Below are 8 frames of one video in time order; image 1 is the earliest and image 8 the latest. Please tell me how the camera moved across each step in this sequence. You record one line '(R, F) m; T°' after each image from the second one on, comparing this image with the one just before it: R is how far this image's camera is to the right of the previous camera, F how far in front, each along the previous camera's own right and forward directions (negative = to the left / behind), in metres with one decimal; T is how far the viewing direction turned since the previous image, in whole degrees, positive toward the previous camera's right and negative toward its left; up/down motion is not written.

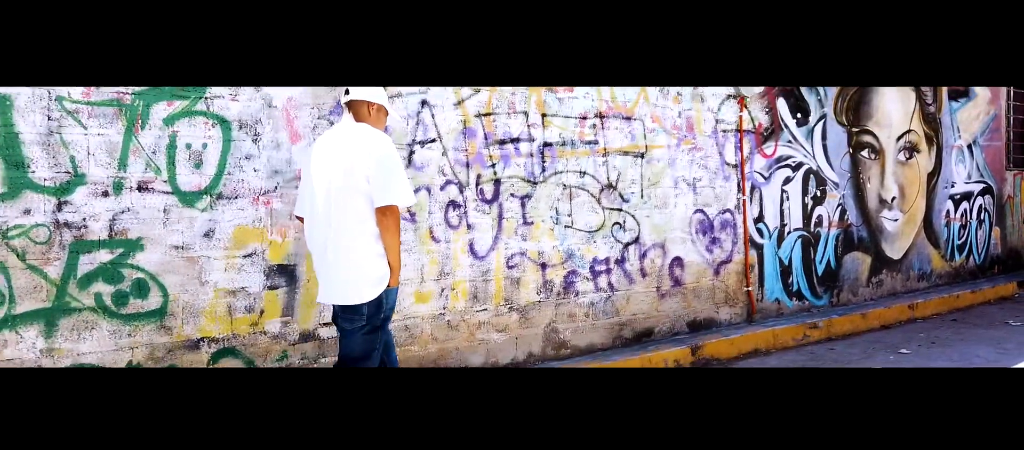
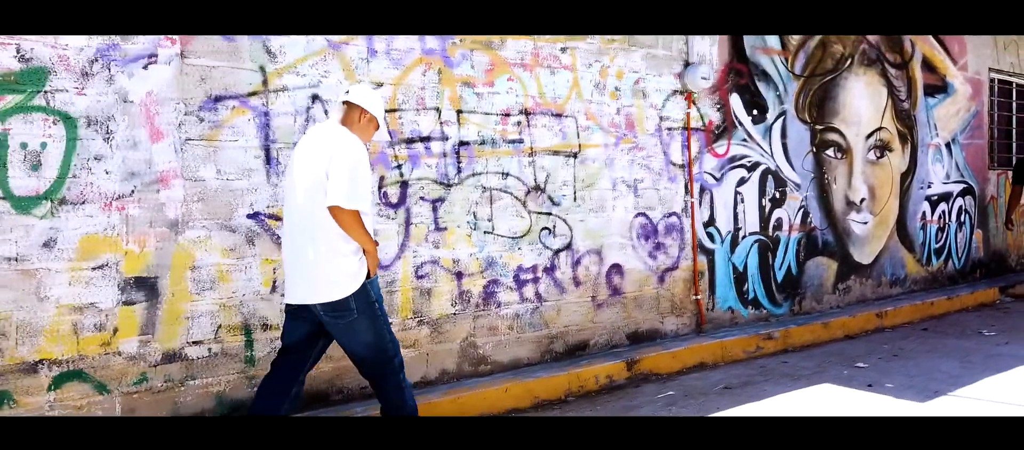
(+0.5, +0.4) m; 0°
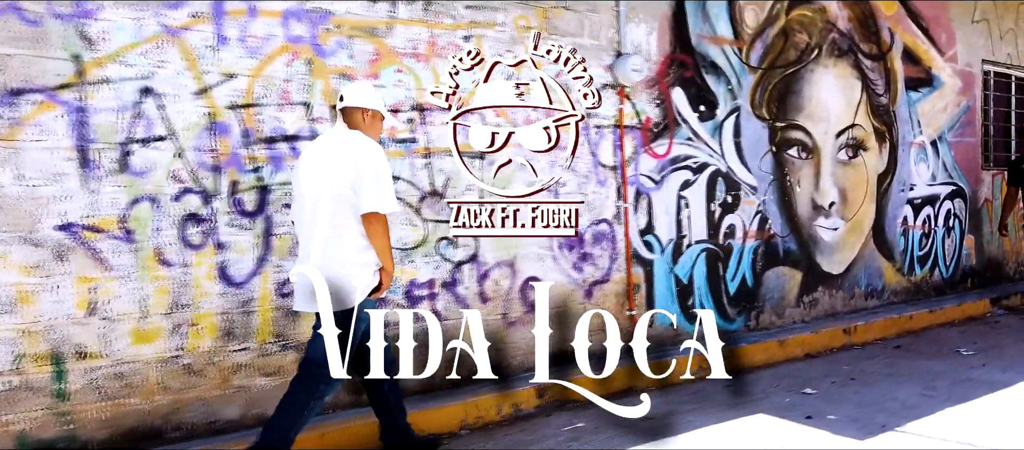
(+0.6, +0.5) m; -2°
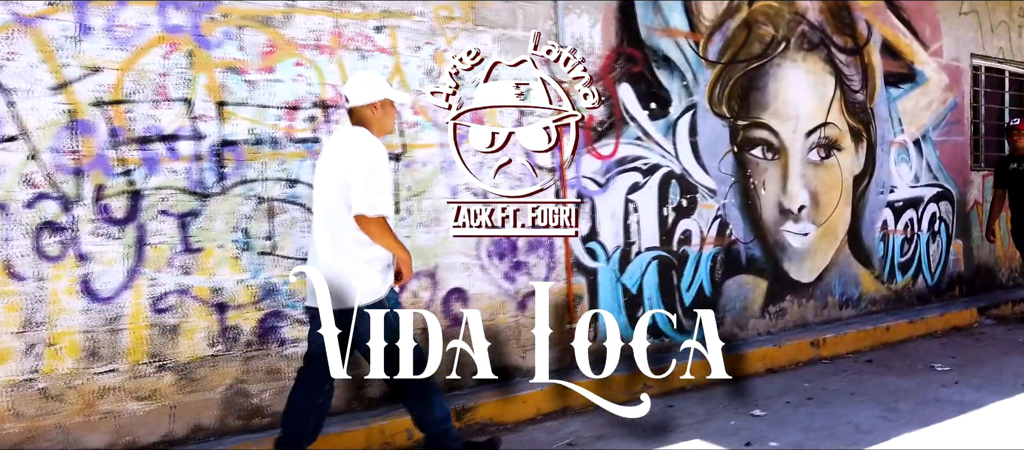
(+0.5, +0.3) m; -1°
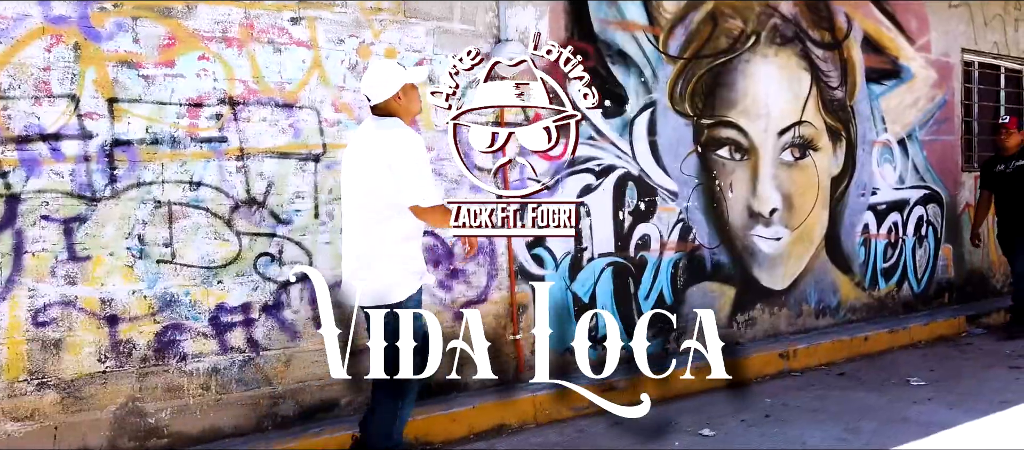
(+0.4, +0.3) m; -1°
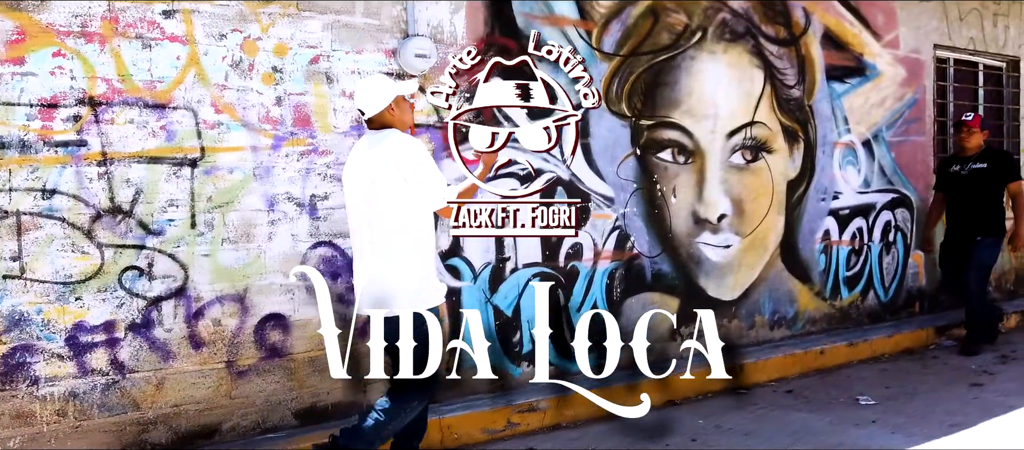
(+0.5, +0.3) m; -1°
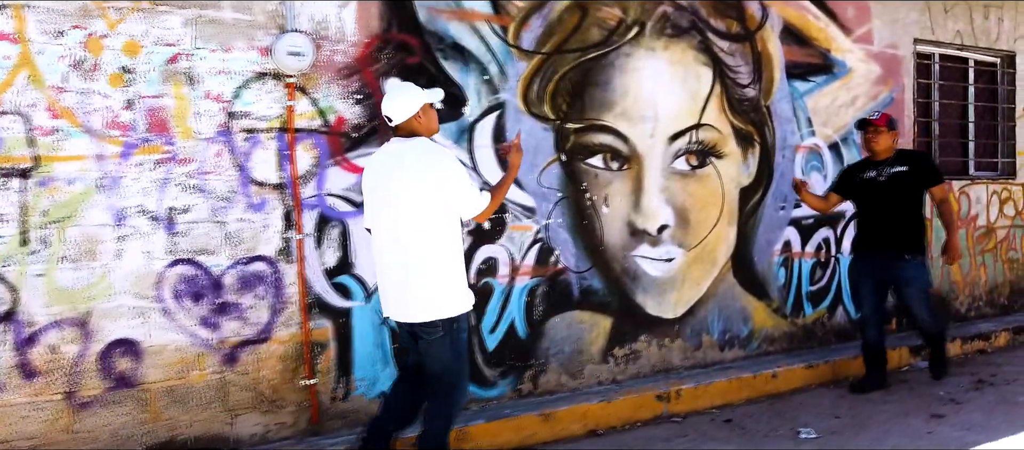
(+0.6, +0.4) m; -2°
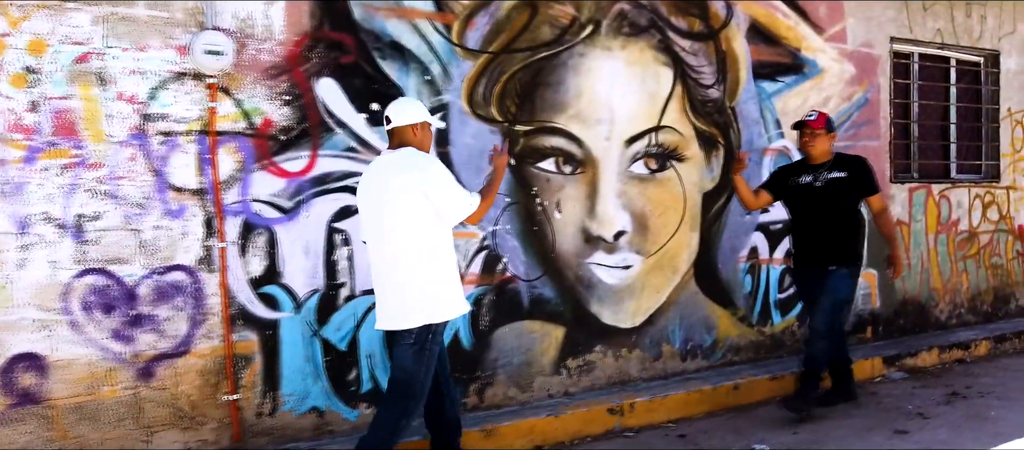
(+0.3, +0.2) m; 0°
